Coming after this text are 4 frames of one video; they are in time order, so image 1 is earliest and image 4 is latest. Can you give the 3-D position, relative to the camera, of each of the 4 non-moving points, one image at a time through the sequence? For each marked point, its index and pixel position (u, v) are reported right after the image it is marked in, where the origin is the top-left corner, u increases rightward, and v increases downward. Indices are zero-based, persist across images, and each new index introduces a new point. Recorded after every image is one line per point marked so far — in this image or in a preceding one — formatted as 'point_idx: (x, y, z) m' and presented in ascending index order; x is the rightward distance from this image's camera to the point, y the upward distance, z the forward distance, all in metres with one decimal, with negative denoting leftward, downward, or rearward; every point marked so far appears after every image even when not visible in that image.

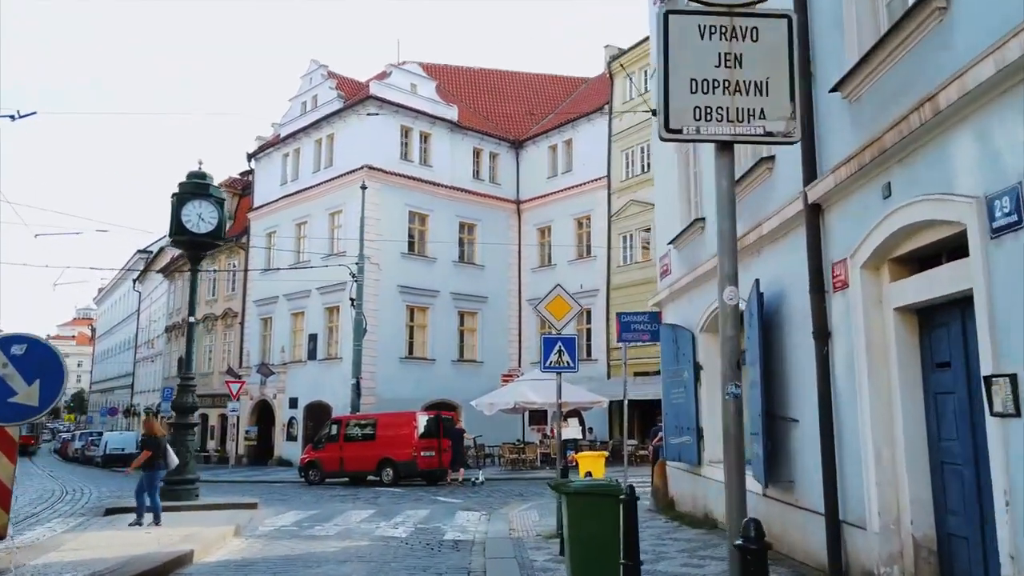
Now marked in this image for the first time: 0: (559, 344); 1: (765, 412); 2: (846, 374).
0: (+0.7, -0.9, +11.5) m
1: (+2.9, -1.4, +8.4) m
2: (+3.1, -0.8, +6.9) m
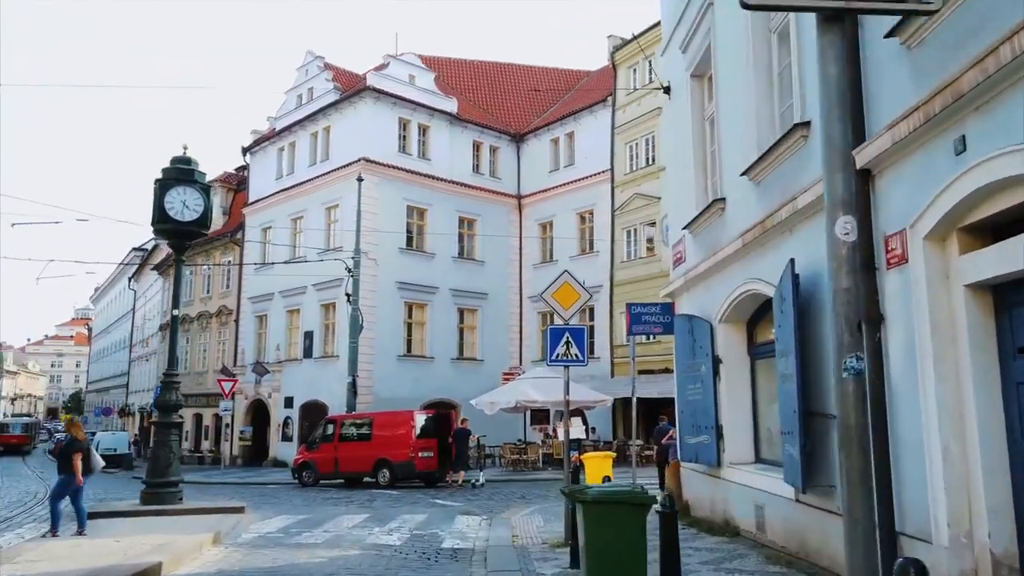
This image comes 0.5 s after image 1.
0: (+0.8, -0.7, +10.5) m
1: (+2.9, -1.2, +7.5) m
2: (+3.2, -0.6, +6.0) m
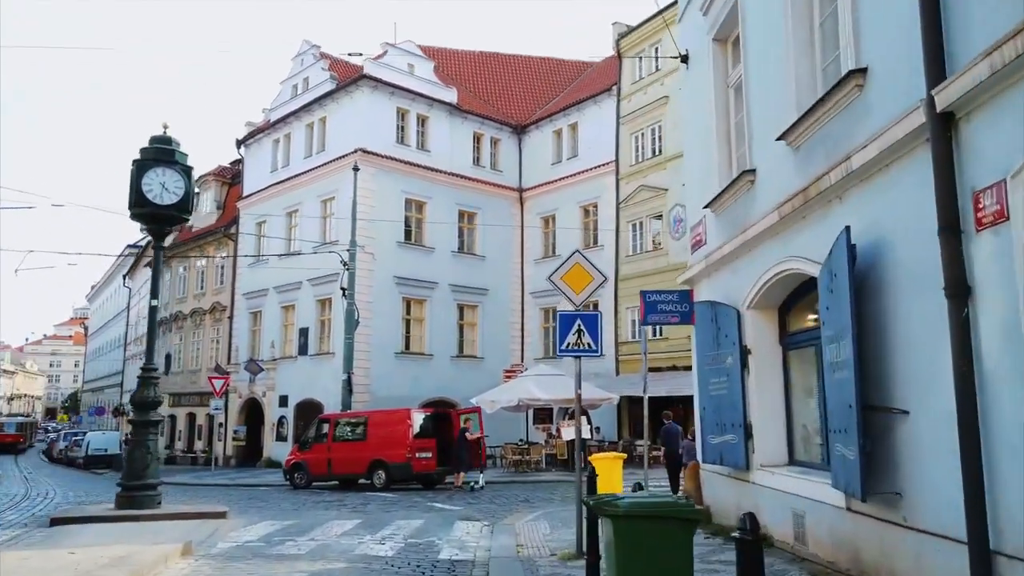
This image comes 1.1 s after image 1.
0: (+0.8, -0.4, +9.5) m
1: (+3.0, -1.0, +6.4) m
2: (+3.2, -0.4, +4.9) m
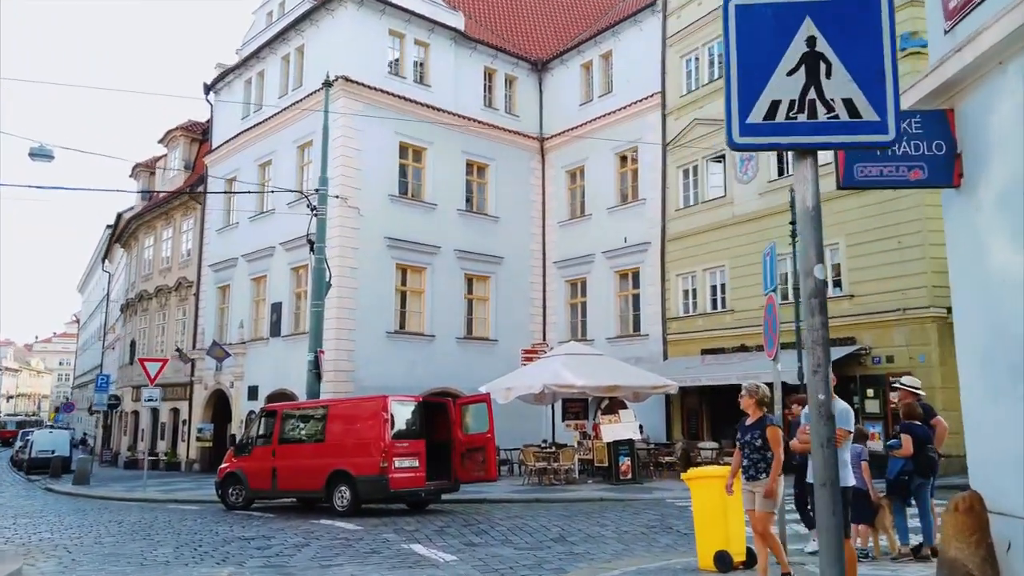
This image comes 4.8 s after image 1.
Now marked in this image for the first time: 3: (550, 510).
0: (+1.1, +0.9, +2.7) m
1: (+3.2, +0.4, -0.4) m
2: (+3.4, +1.0, -1.9) m
3: (+0.8, -4.4, +14.6) m
